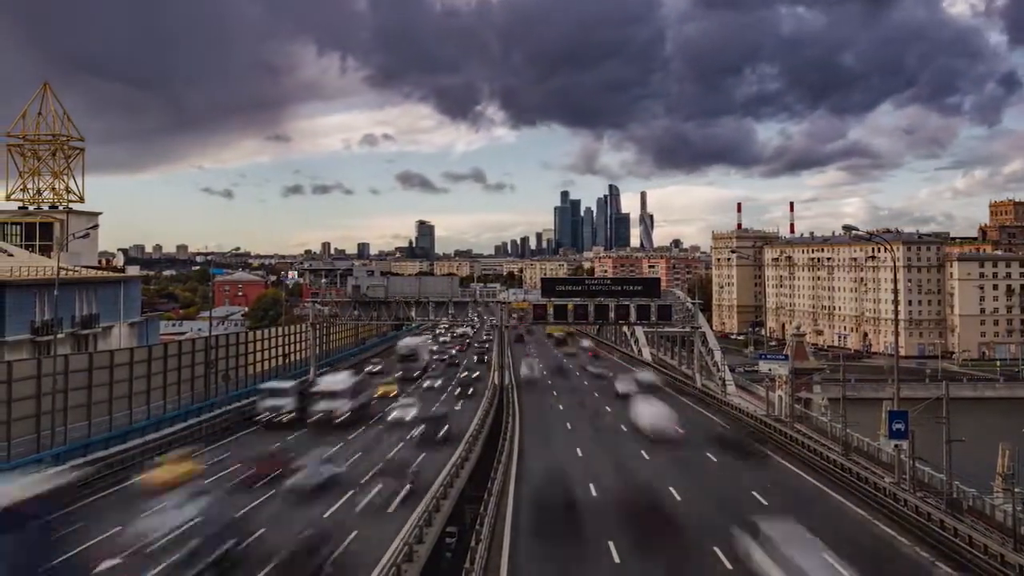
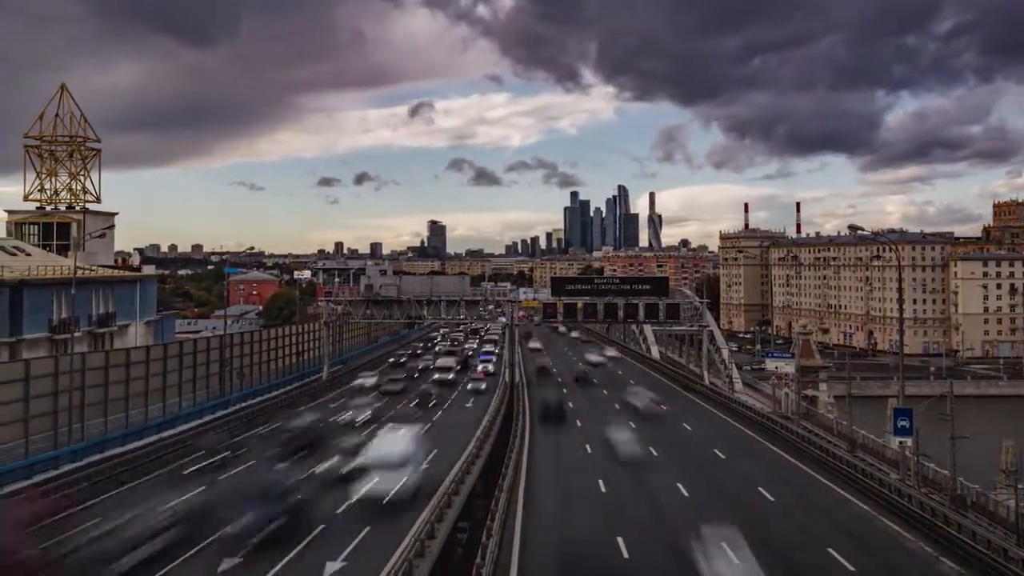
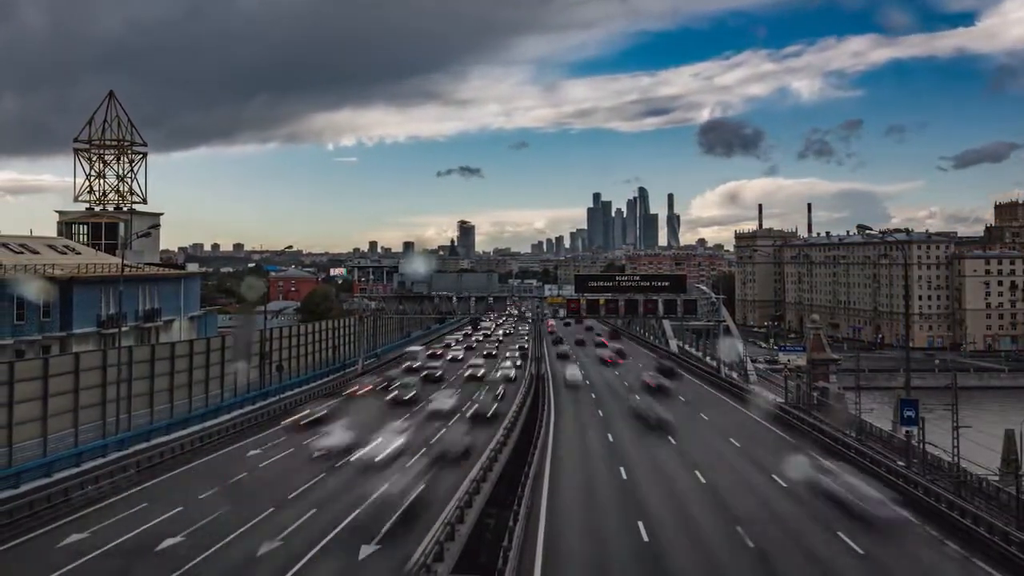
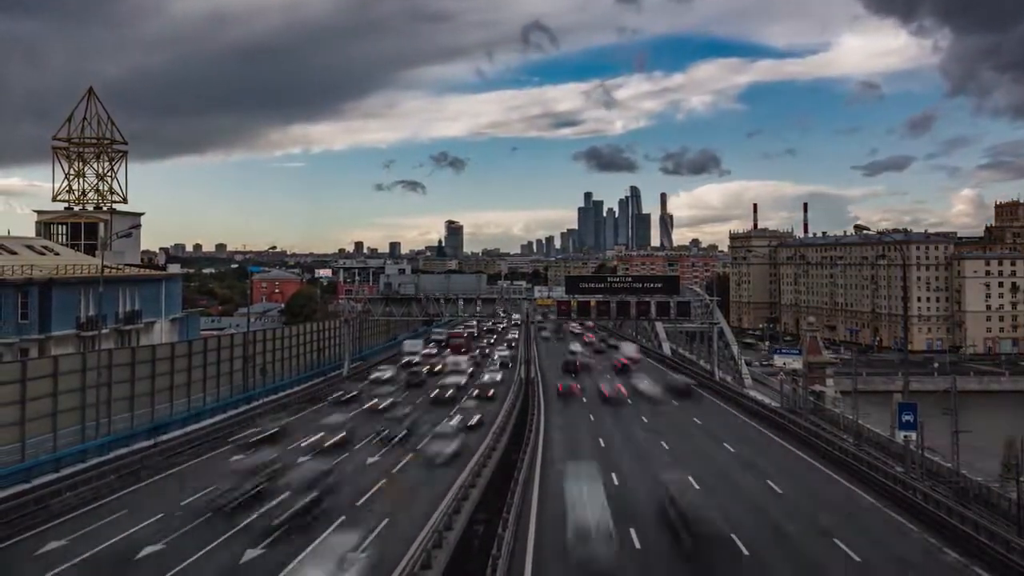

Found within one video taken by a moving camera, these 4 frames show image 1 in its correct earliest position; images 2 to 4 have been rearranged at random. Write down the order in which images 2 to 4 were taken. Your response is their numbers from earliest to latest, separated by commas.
2, 4, 3
